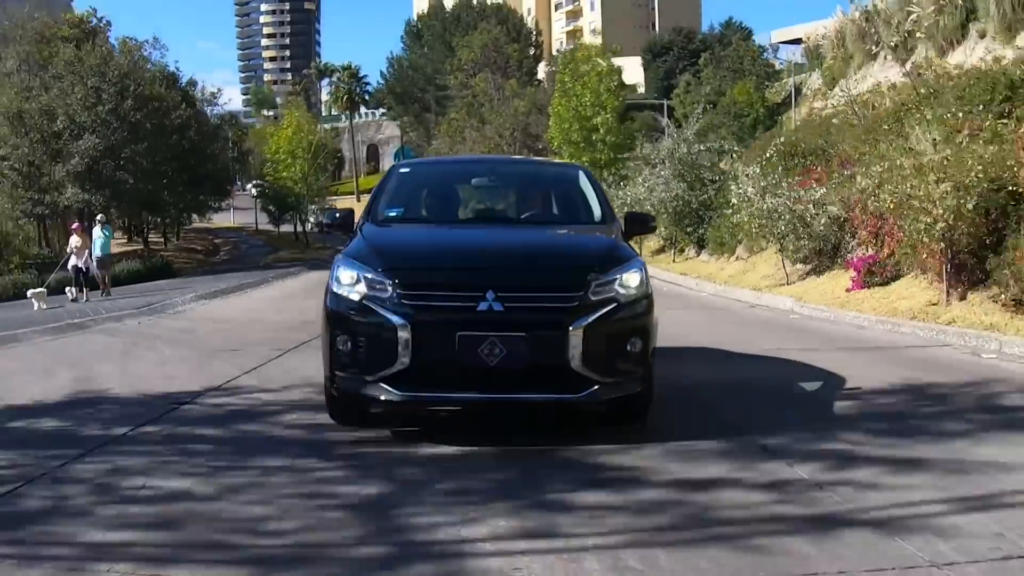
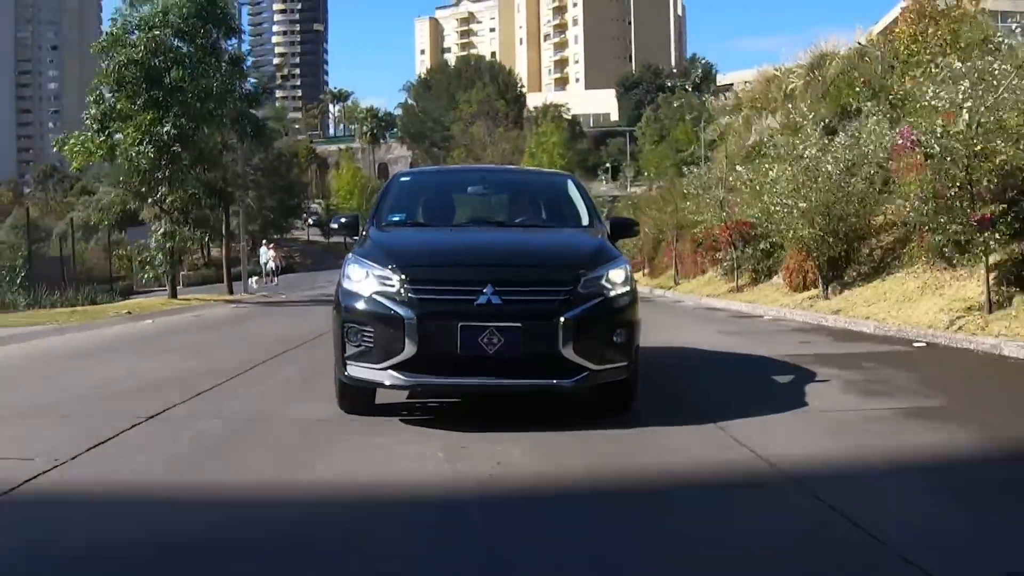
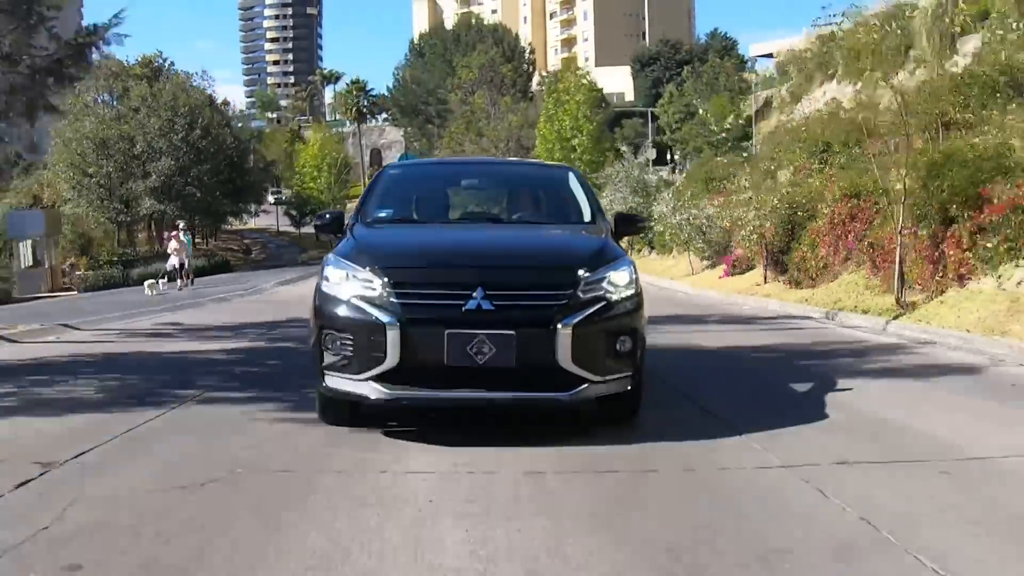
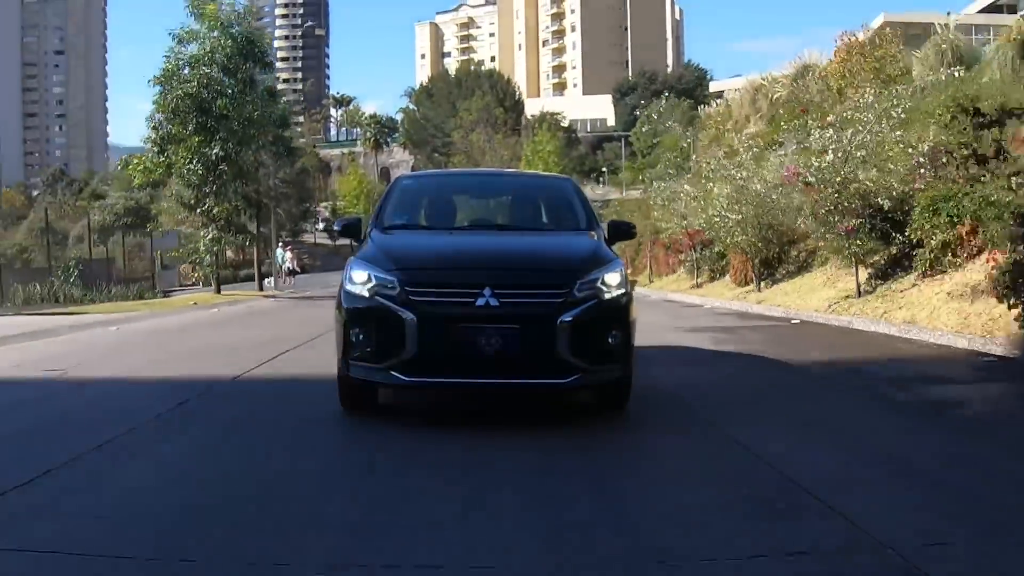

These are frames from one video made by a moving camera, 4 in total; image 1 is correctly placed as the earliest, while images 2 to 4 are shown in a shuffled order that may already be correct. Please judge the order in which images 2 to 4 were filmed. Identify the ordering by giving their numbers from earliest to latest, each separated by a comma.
3, 2, 4
